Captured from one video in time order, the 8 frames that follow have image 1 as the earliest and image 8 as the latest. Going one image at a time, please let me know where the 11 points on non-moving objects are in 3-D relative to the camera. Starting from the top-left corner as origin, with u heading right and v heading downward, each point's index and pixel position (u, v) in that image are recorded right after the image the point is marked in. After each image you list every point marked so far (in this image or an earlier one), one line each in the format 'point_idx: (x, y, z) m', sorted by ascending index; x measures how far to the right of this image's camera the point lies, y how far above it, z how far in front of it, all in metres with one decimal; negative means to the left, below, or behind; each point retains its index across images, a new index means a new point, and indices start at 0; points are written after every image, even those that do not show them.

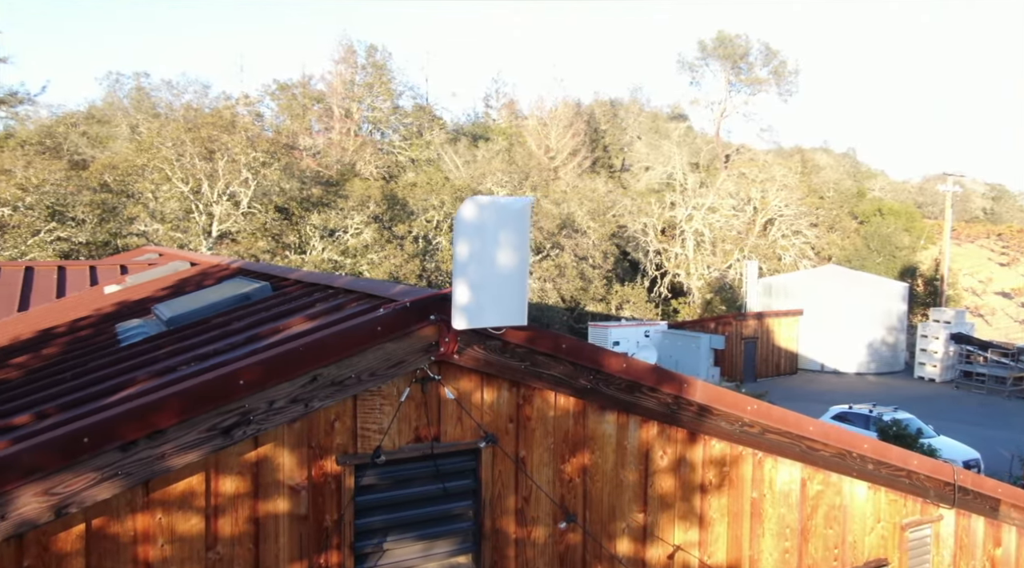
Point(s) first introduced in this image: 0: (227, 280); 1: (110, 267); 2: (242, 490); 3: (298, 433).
0: (-1.7, 0.0, +5.5) m
1: (-3.1, +0.1, +7.1) m
2: (-1.2, -0.9, +4.1) m
3: (-1.0, -0.7, +4.2) m
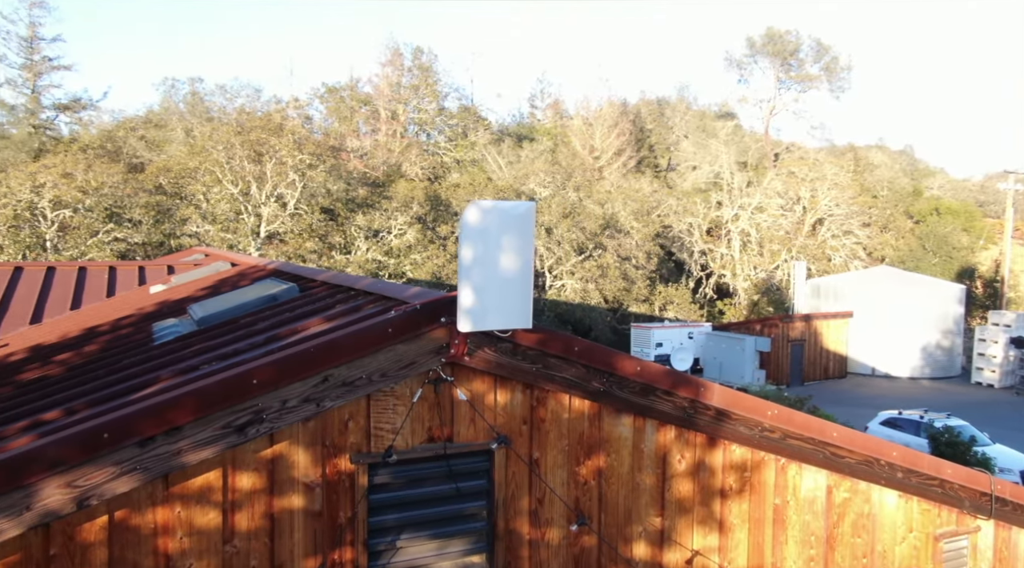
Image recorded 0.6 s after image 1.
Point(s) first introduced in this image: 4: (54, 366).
0: (-1.6, 0.0, +5.7) m
1: (-2.8, +0.1, +7.4) m
2: (-1.2, -0.9, +4.2) m
3: (-0.9, -0.7, +4.3) m
4: (-2.5, -0.5, +5.1) m
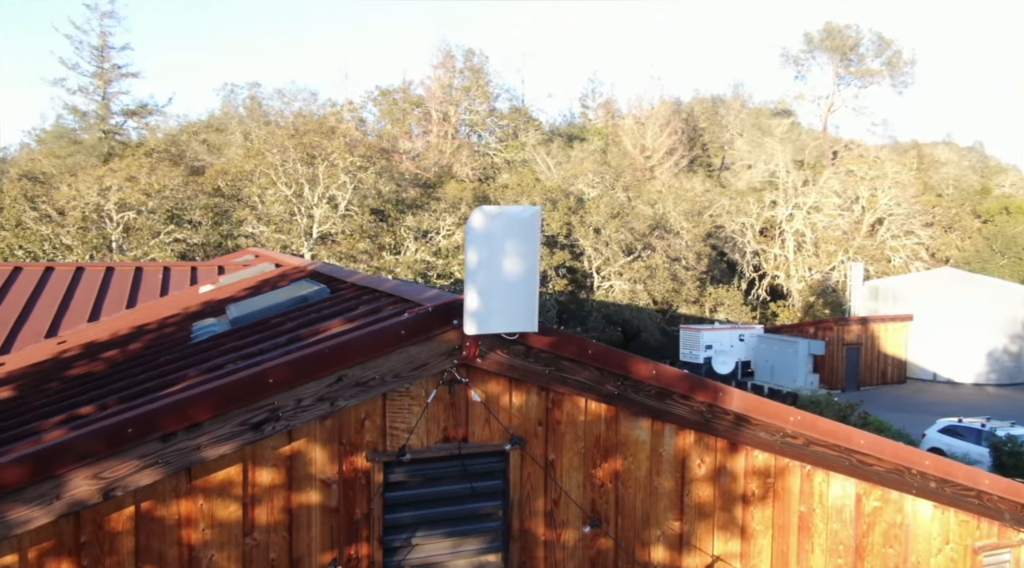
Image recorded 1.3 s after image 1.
0: (-1.4, 0.0, +5.9) m
1: (-2.5, +0.1, +7.6) m
2: (-1.1, -0.9, +4.4) m
3: (-0.9, -0.7, +4.5) m
4: (-2.4, -0.5, +5.4) m
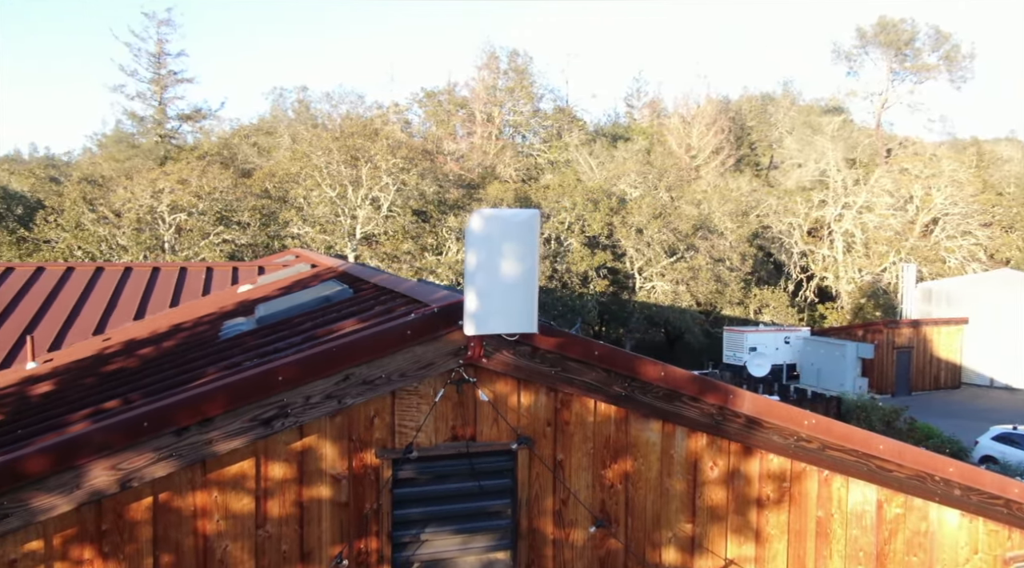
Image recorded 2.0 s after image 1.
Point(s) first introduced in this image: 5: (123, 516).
0: (-1.3, 0.0, +6.1) m
1: (-2.2, +0.1, +7.9) m
2: (-1.1, -0.9, +4.6) m
3: (-0.9, -0.7, +4.6) m
4: (-2.3, -0.5, +5.6) m
5: (-1.8, -1.1, +4.4) m
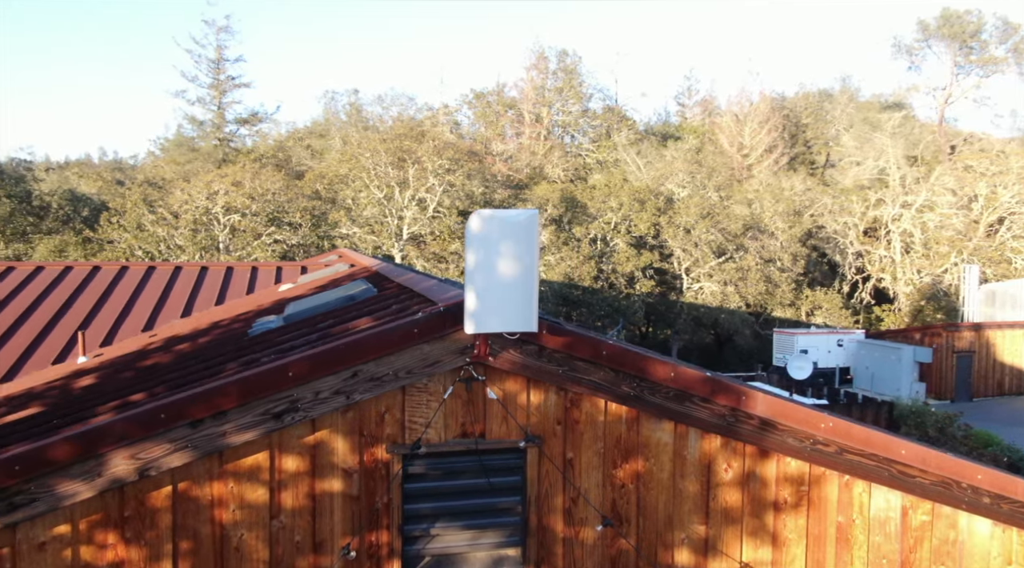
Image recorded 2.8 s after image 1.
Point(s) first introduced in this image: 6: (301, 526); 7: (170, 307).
0: (-1.1, 0.0, +6.2) m
1: (-1.9, +0.2, +8.1) m
2: (-1.1, -0.9, +4.7) m
3: (-0.8, -0.7, +4.7) m
4: (-2.2, -0.4, +5.9) m
5: (-1.8, -1.1, +4.6) m
6: (-1.1, -1.2, +4.7) m
7: (-2.7, -0.2, +7.4) m
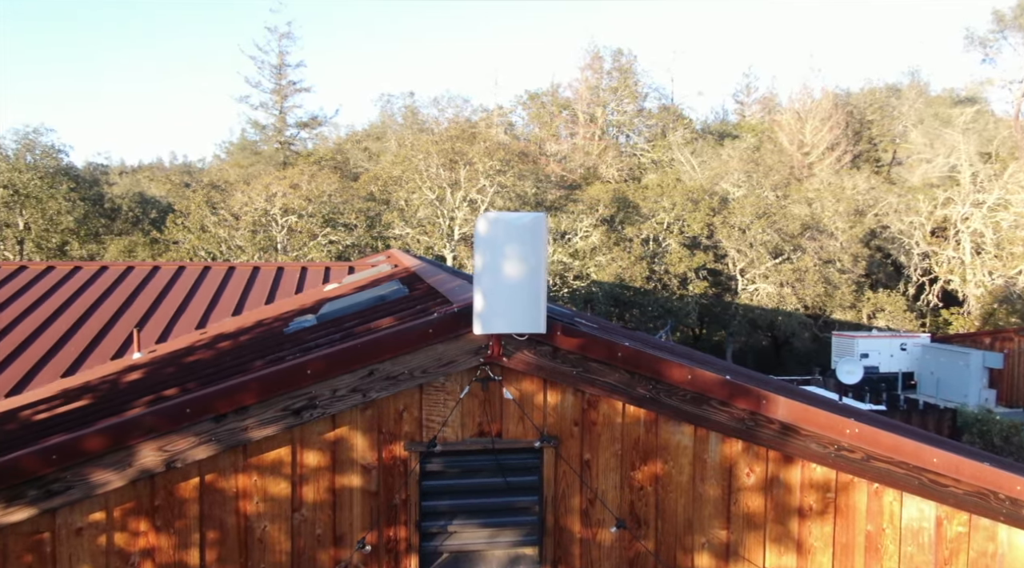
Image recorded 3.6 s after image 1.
0: (-0.9, 0.0, +6.4) m
1: (-1.5, +0.2, +8.3) m
2: (-1.0, -0.9, +4.8) m
3: (-0.7, -0.7, +4.8) m
4: (-2.0, -0.4, +6.1) m
5: (-1.7, -1.1, +4.8) m
6: (-1.0, -1.2, +4.9) m
7: (-2.4, -0.2, +7.6) m
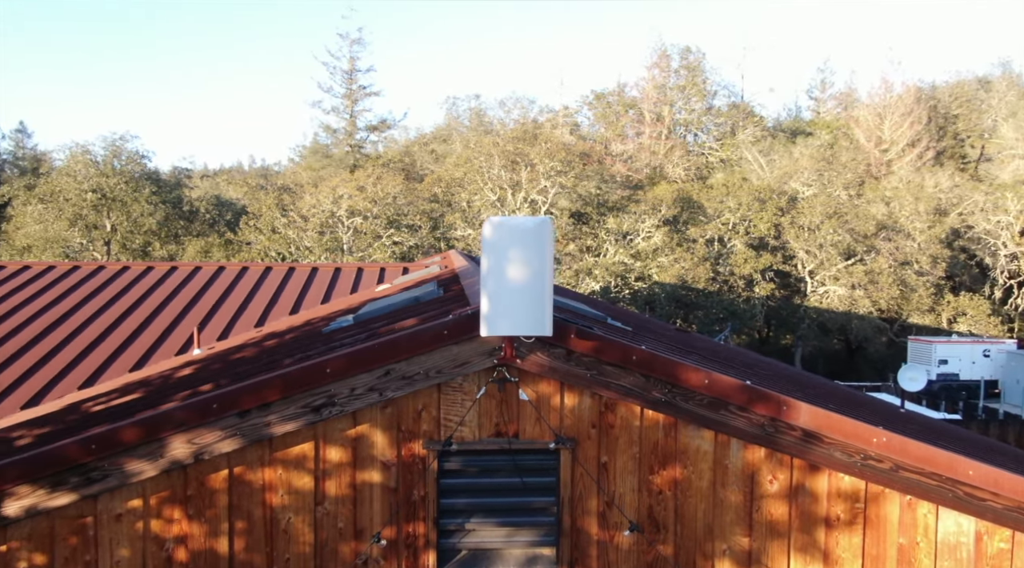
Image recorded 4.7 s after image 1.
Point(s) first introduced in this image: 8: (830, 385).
0: (-0.6, 0.0, +6.5) m
1: (-1.0, +0.2, +8.5) m
2: (-0.9, -0.9, +5.0) m
3: (-0.7, -0.7, +4.9) m
4: (-1.7, -0.4, +6.3) m
5: (-1.7, -1.1, +5.0) m
6: (-0.9, -1.2, +5.0) m
7: (-2.0, -0.2, +7.9) m
8: (+2.8, -0.9, +8.2) m
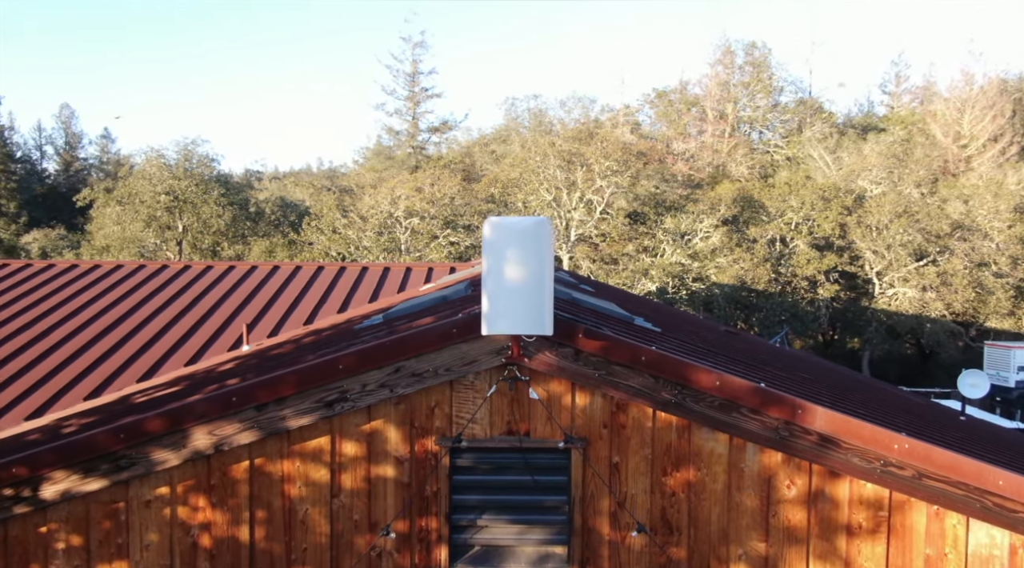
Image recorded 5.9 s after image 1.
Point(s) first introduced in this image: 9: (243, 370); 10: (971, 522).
0: (-0.4, 0.0, +6.5) m
1: (-0.5, +0.2, +8.5) m
2: (-0.8, -0.9, +5.0) m
3: (-0.6, -0.7, +5.0) m
4: (-1.5, -0.4, +6.5) m
5: (-1.6, -1.0, +5.1) m
6: (-0.8, -1.2, +5.0) m
7: (-1.6, -0.2, +8.1) m
8: (+3.2, -0.9, +7.8) m
9: (-1.6, -0.5, +5.9) m
10: (+2.2, -1.2, +4.5) m
